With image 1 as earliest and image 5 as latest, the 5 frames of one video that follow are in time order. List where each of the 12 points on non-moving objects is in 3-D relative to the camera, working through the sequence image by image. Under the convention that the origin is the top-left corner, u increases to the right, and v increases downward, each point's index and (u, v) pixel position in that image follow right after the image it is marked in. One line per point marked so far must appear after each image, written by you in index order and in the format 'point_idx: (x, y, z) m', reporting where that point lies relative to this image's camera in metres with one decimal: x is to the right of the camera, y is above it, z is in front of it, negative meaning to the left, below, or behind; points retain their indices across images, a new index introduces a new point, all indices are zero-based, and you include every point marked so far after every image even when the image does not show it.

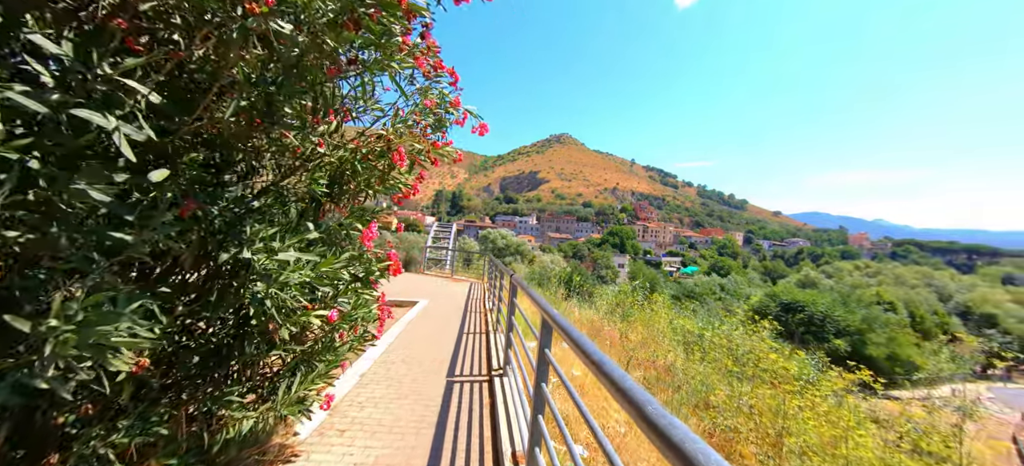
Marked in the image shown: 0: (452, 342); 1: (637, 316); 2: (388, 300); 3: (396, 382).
0: (-1.0, -1.8, +6.2) m
1: (+4.1, -2.8, +12.8) m
2: (-3.0, -1.6, +9.2) m
3: (-1.3, -1.7, +4.3) m
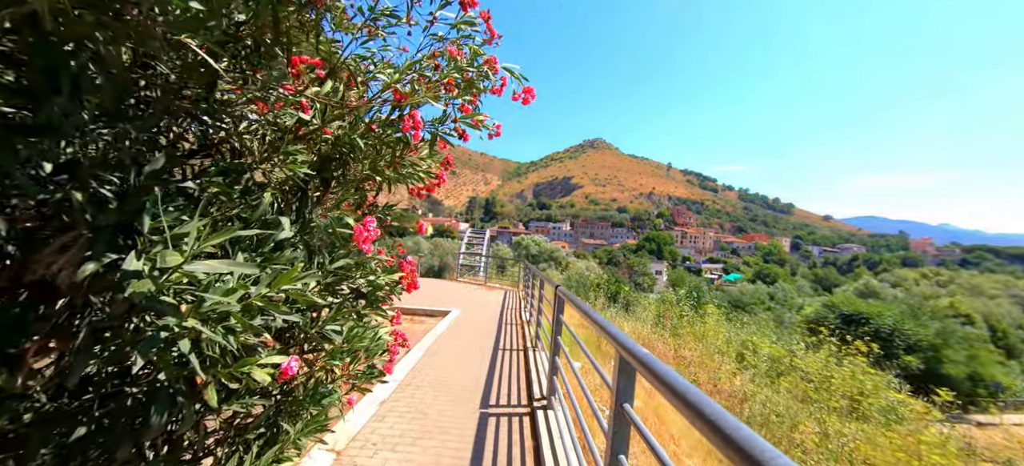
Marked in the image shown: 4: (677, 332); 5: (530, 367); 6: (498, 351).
0: (-0.4, -1.8, +5.5) m
1: (+5.3, -2.9, +11.6) m
2: (-2.1, -1.8, +8.7) m
3: (-0.9, -1.7, +3.7) m
4: (+4.9, -3.0, +11.5) m
5: (+0.2, -1.8, +5.0) m
6: (-0.2, -1.9, +6.1) m
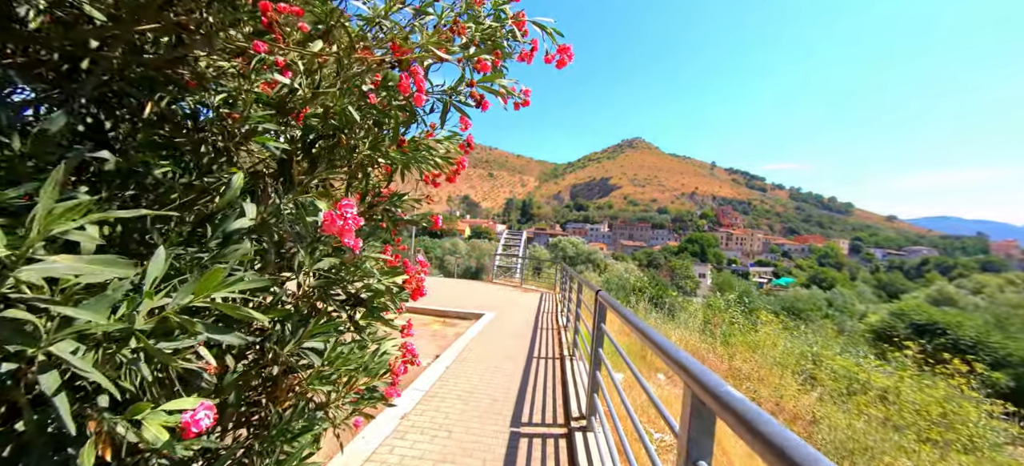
0: (+0.1, -1.8, +5.1) m
1: (+6.3, -2.9, +10.7) m
2: (-1.3, -1.8, +8.5) m
3: (-0.6, -1.7, +3.4) m
4: (+5.9, -3.0, +10.6) m
5: (+0.7, -1.8, +4.6) m
6: (+0.3, -1.9, +5.7) m
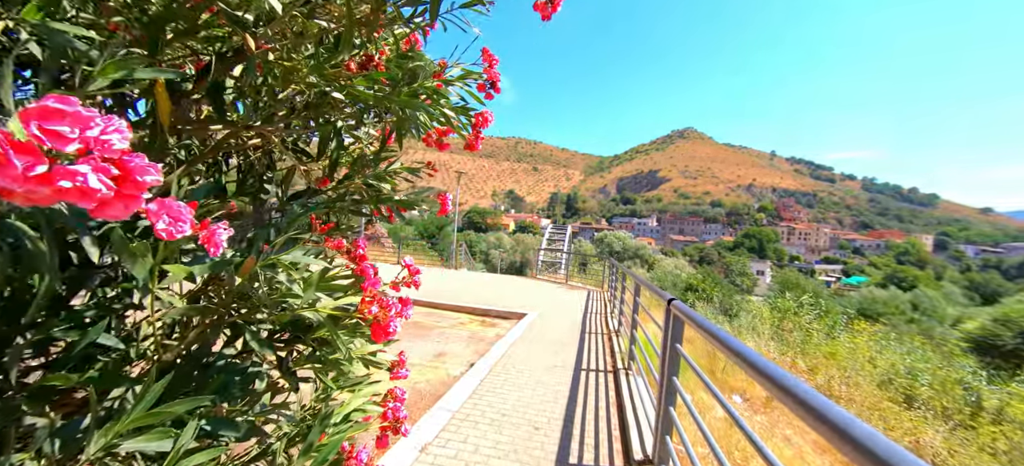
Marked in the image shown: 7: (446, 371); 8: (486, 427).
0: (+0.6, -1.7, +4.5) m
1: (+7.4, -2.8, +9.3) m
2: (-0.4, -1.6, +7.9) m
3: (-0.3, -1.7, +2.8) m
4: (+7.1, -2.9, +9.2) m
5: (+1.1, -1.7, +3.9) m
6: (+0.9, -1.8, +5.0) m
7: (-0.8, -1.6, +4.4) m
8: (-0.2, -1.7, +3.3) m
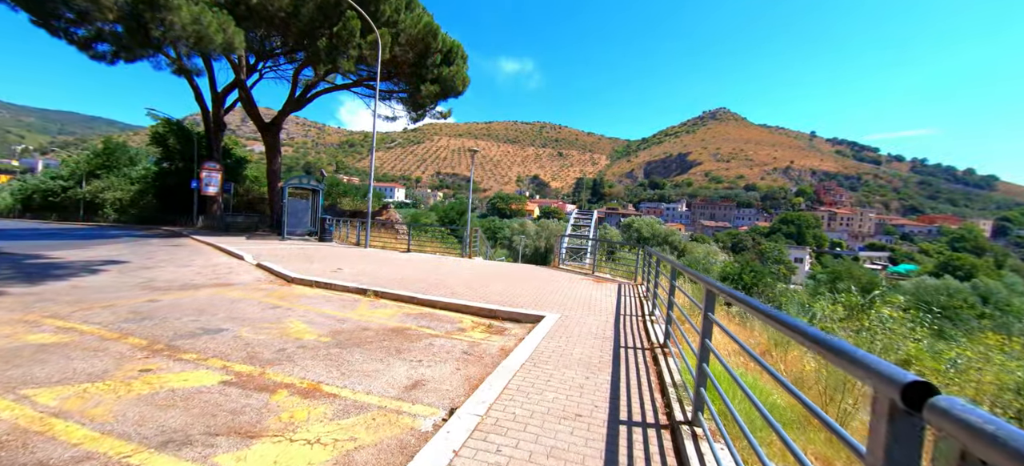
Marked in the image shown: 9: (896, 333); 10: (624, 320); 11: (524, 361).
0: (+0.6, -1.6, +2.9) m
1: (+7.7, -2.4, +7.3) m
2: (-0.2, -1.3, +6.4) m
3: (-0.4, -1.5, +1.3) m
4: (+7.4, -2.5, +7.2) m
5: (+1.1, -1.5, +2.2) m
6: (+0.9, -1.6, +3.4) m
7: (-0.8, -1.4, +2.9) m
8: (-0.3, -1.5, +1.7) m
9: (+9.8, -2.6, +9.6) m
10: (+1.9, -1.6, +6.7) m
11: (+0.1, -1.5, +4.4) m
